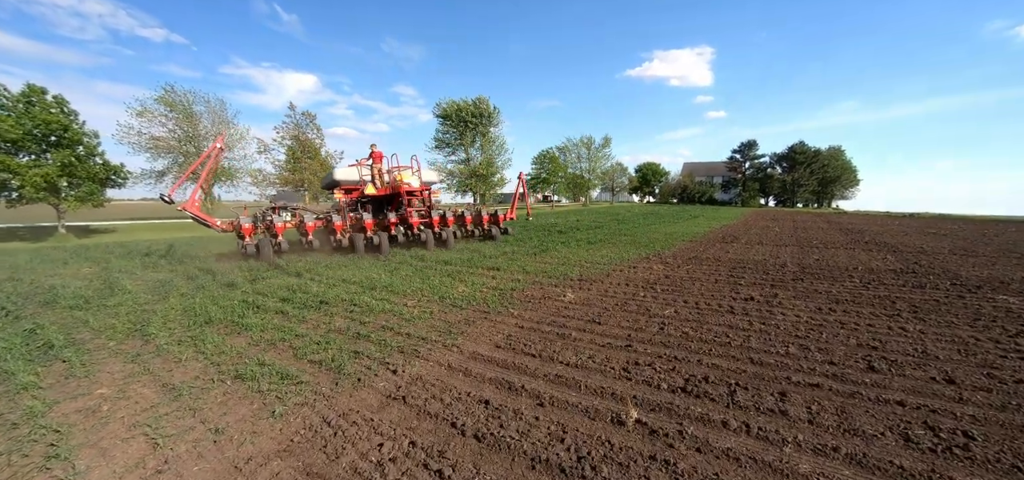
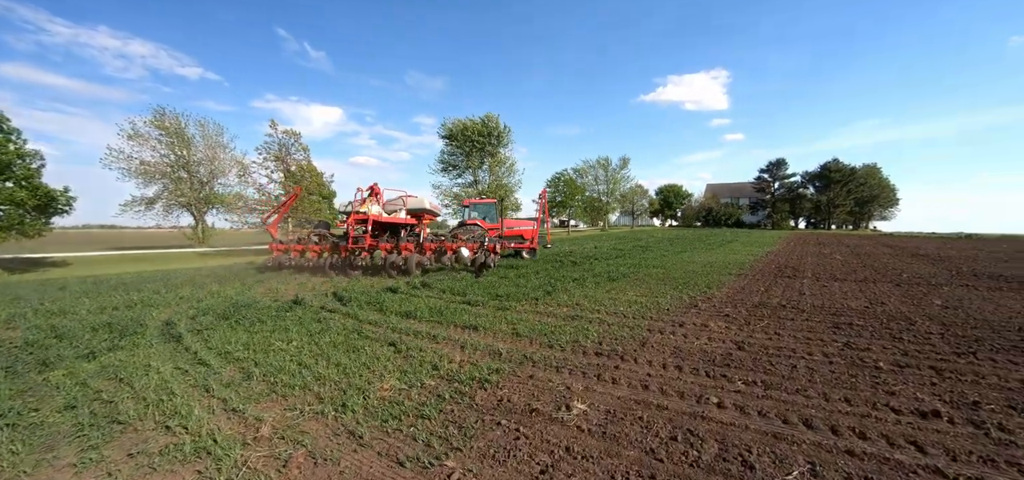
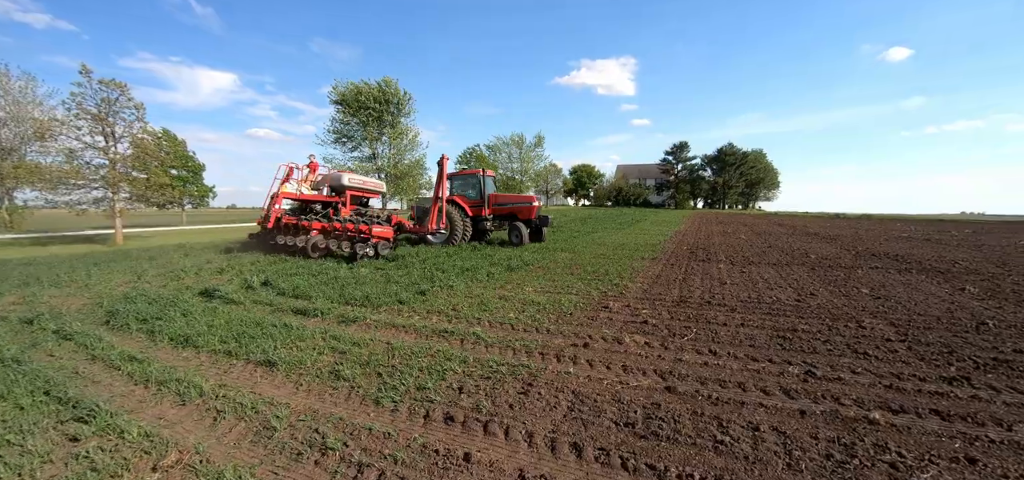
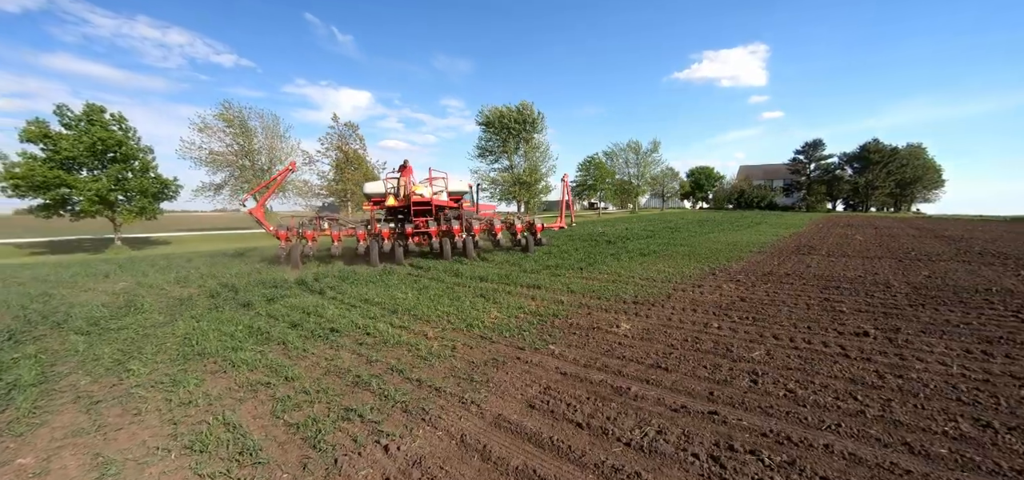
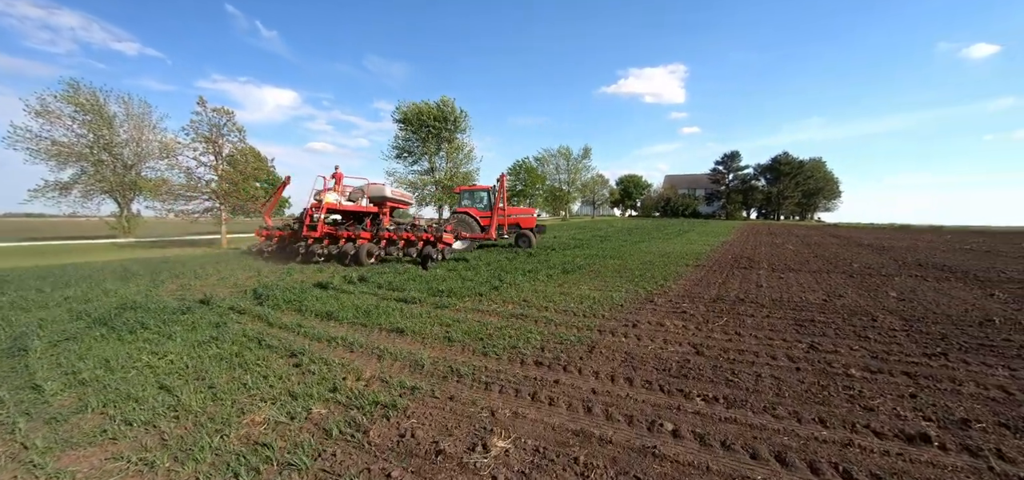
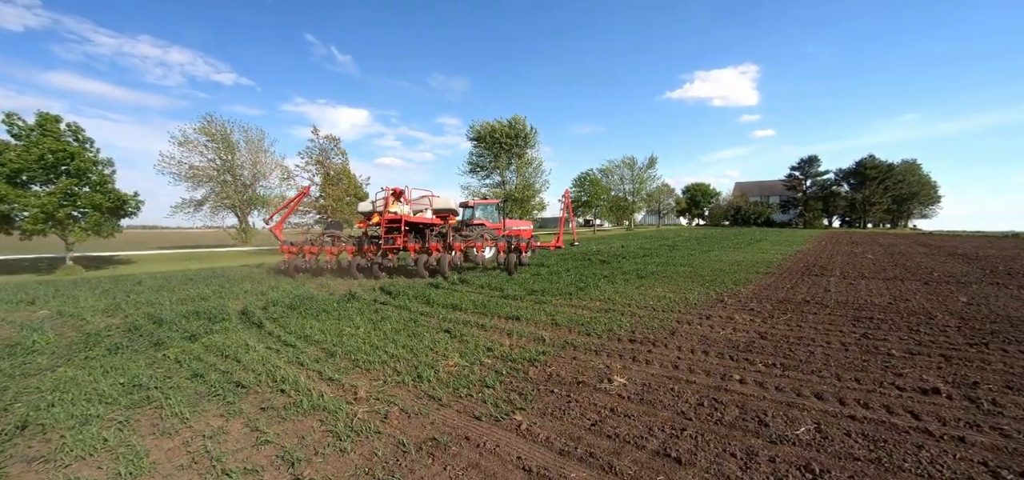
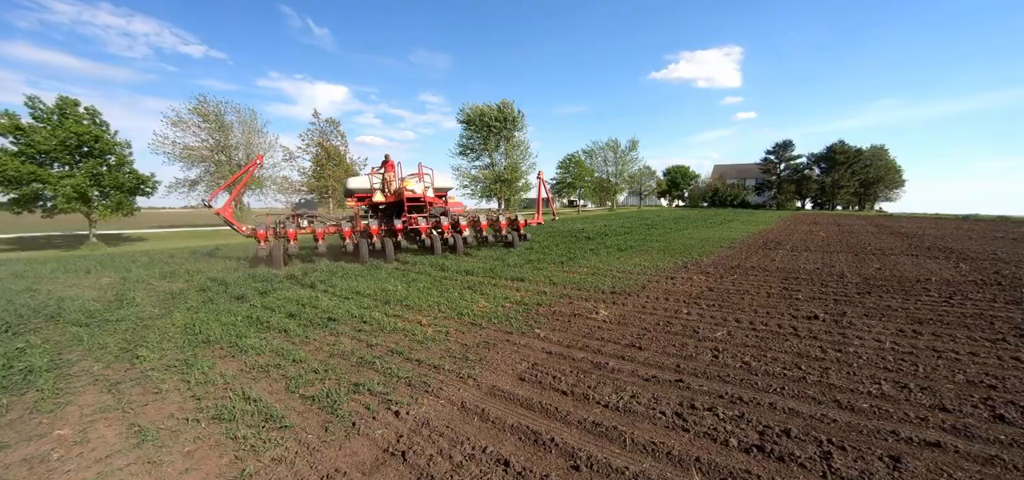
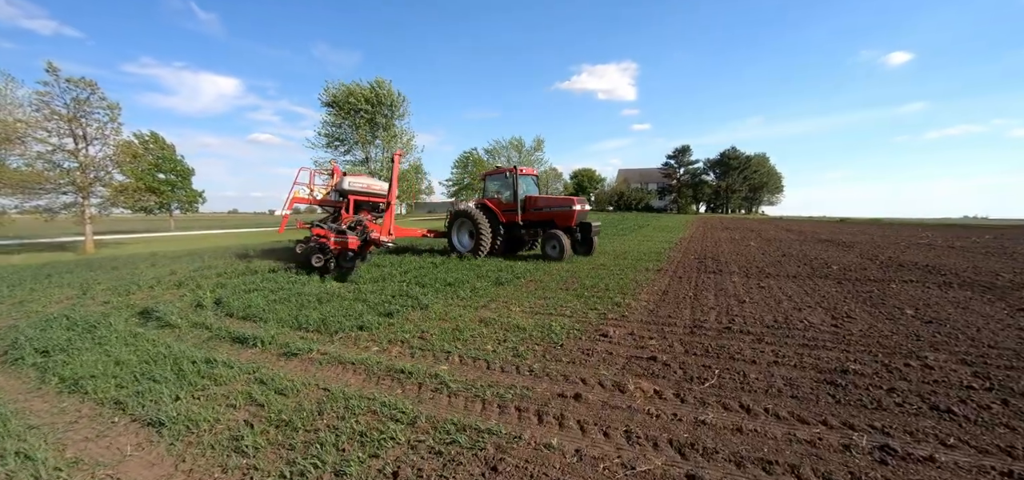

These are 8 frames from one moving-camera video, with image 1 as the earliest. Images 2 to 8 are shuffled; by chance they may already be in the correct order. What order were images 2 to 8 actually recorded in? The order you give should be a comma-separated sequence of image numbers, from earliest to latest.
7, 4, 6, 2, 5, 3, 8
